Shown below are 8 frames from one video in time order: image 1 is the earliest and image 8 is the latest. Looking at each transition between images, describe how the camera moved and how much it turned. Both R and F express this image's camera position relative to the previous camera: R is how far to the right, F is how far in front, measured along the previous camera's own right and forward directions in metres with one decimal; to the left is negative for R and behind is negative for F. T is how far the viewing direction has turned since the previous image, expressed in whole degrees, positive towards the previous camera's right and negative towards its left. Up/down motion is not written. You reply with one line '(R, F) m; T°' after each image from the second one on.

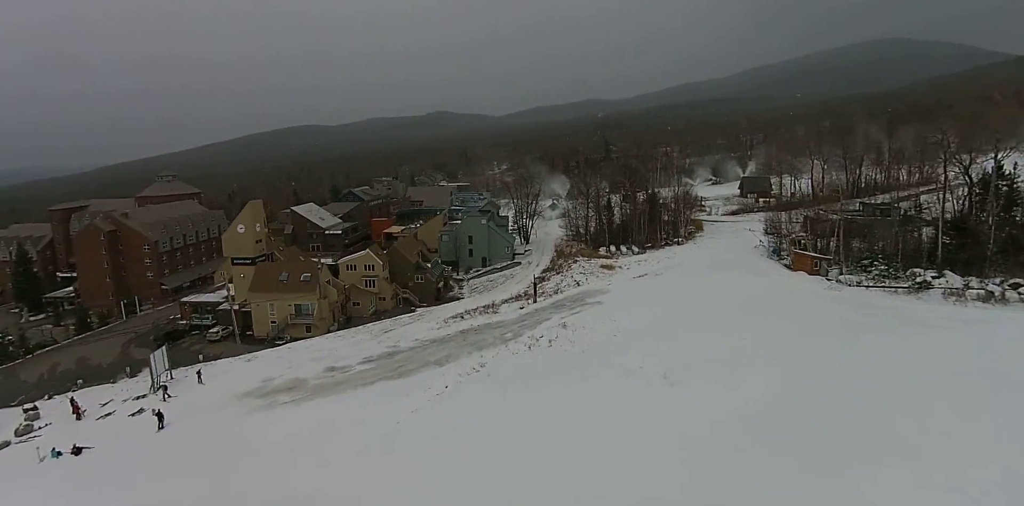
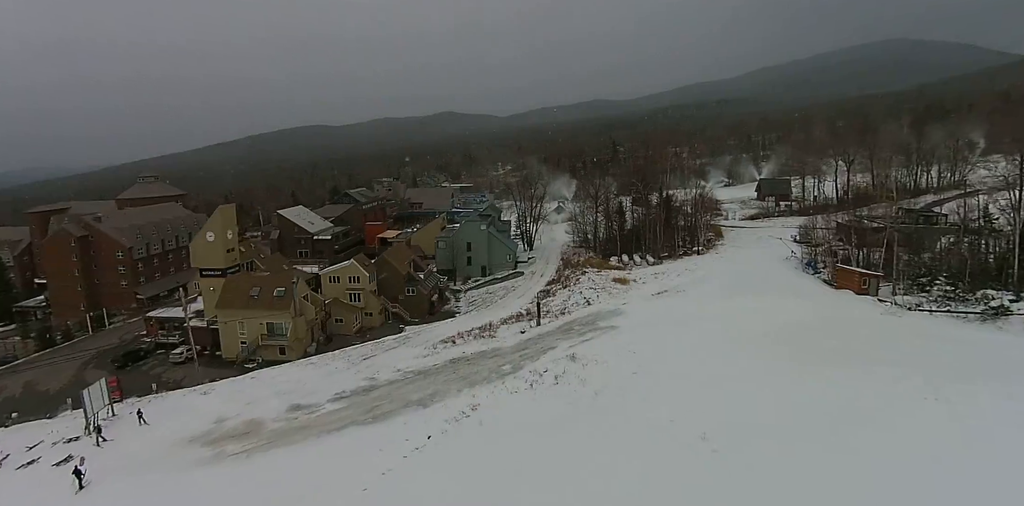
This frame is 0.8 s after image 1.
(+0.2, +4.1) m; 0°
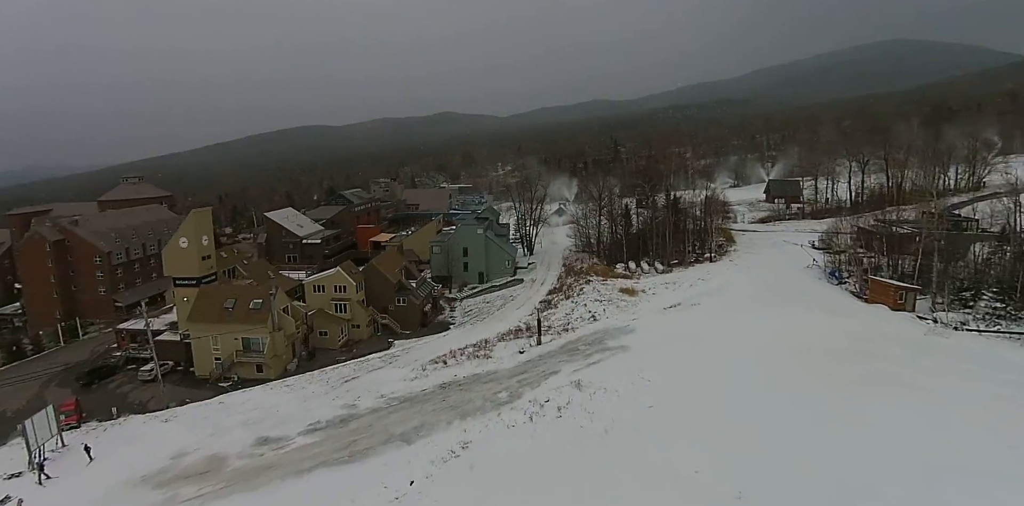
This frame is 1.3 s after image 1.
(+0.1, +2.5) m; 0°
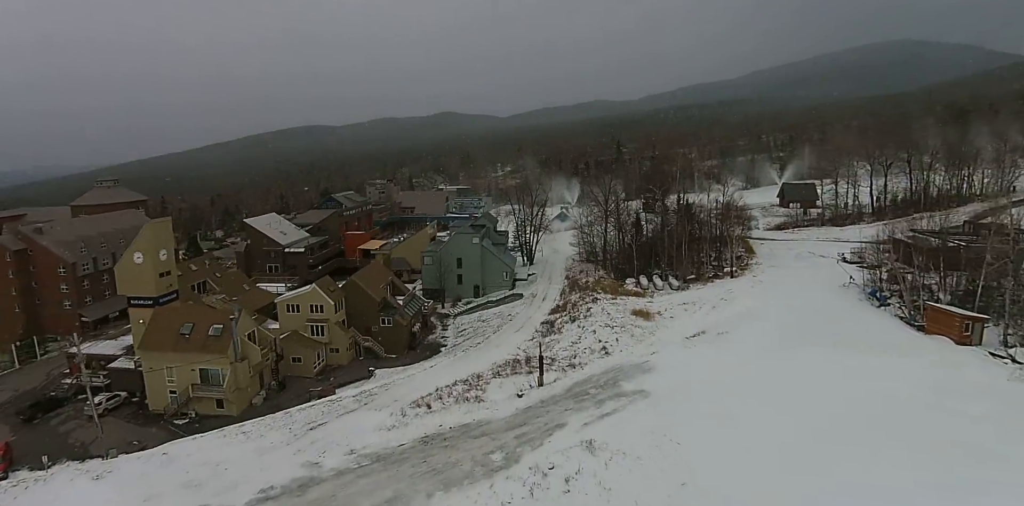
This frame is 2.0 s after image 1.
(+0.1, +3.6) m; 0°
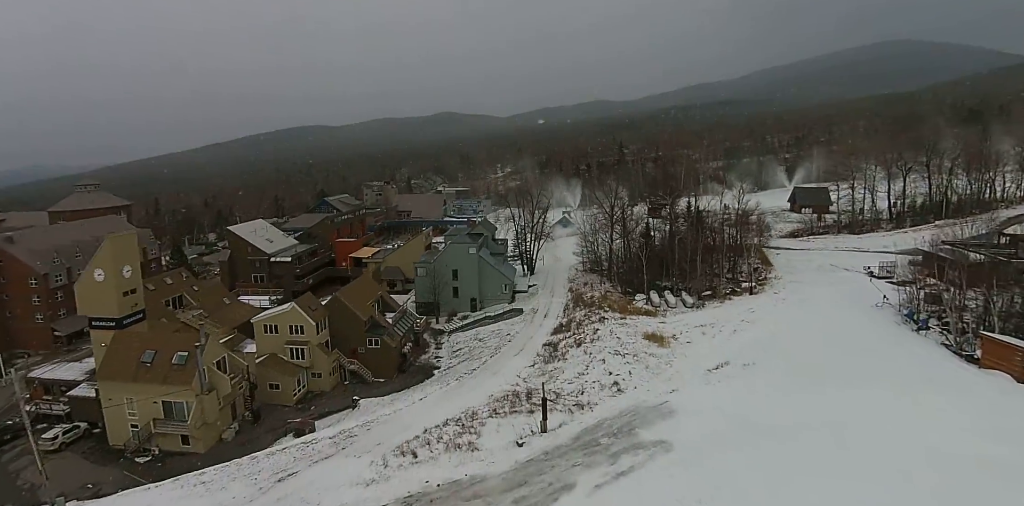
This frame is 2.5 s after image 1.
(0.0, +2.5) m; 0°
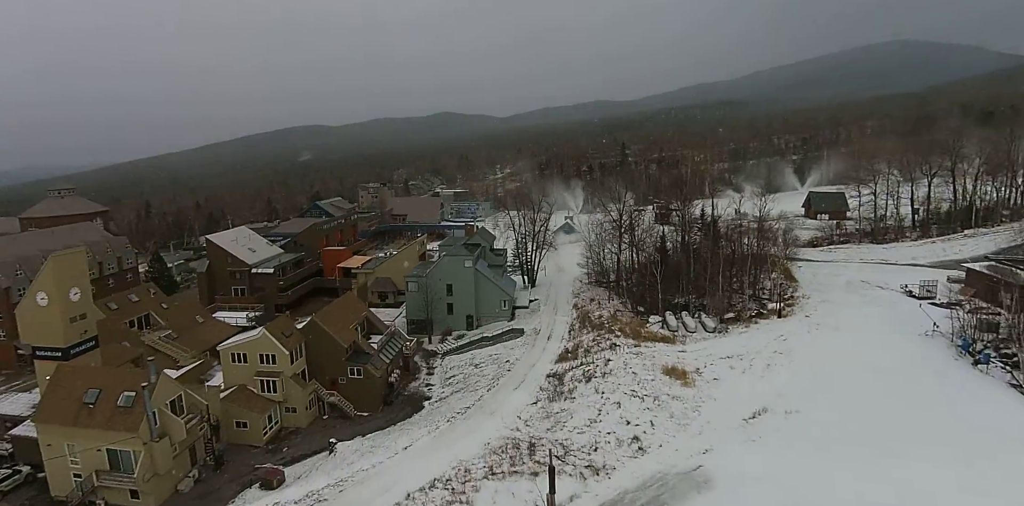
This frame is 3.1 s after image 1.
(0.0, +3.0) m; 0°
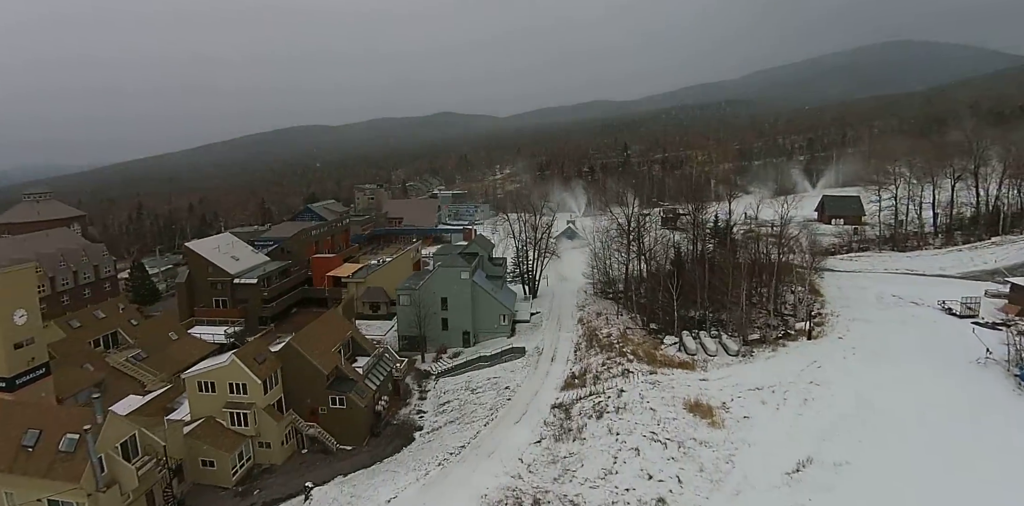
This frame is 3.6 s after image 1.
(0.0, +2.5) m; 0°
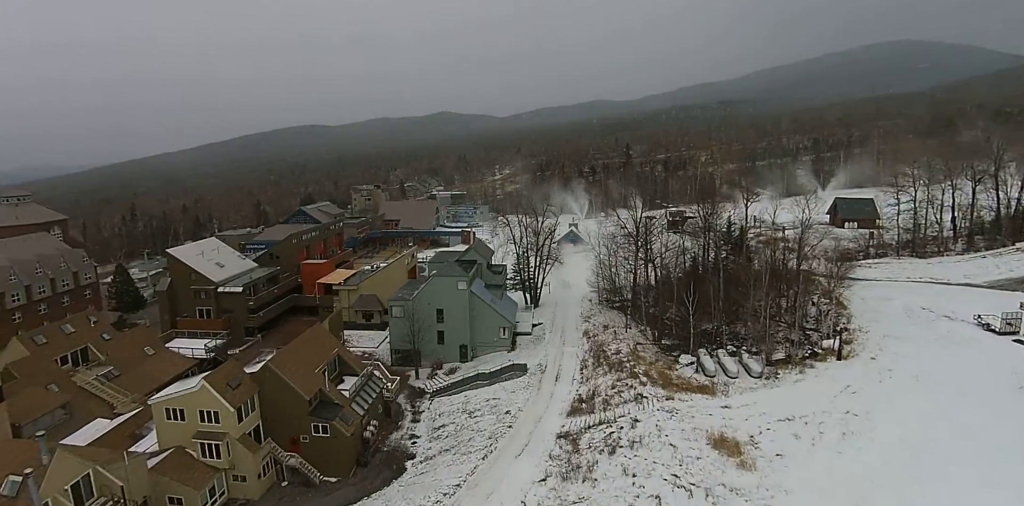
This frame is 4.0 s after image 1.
(-0.1, +2.0) m; 0°
